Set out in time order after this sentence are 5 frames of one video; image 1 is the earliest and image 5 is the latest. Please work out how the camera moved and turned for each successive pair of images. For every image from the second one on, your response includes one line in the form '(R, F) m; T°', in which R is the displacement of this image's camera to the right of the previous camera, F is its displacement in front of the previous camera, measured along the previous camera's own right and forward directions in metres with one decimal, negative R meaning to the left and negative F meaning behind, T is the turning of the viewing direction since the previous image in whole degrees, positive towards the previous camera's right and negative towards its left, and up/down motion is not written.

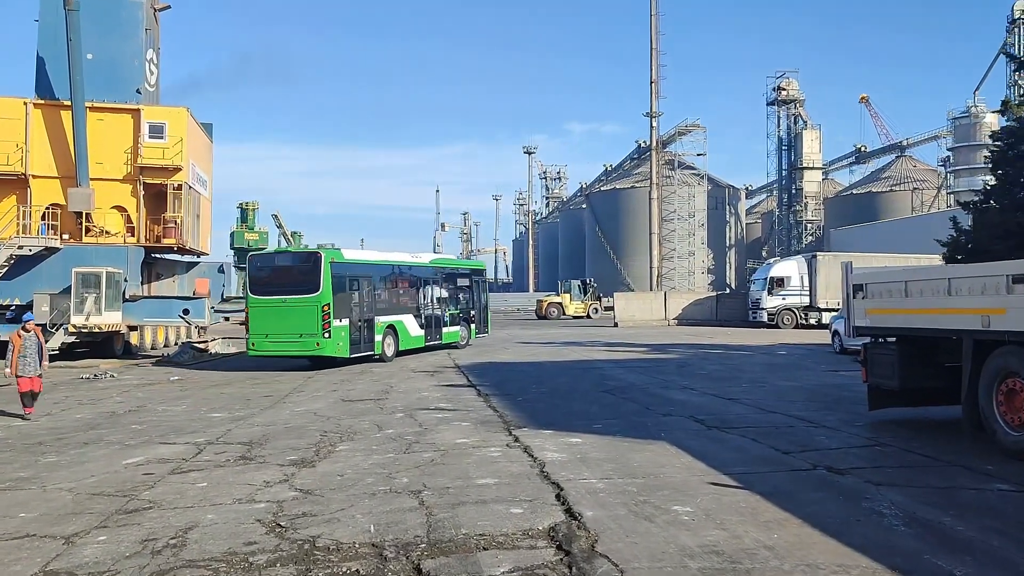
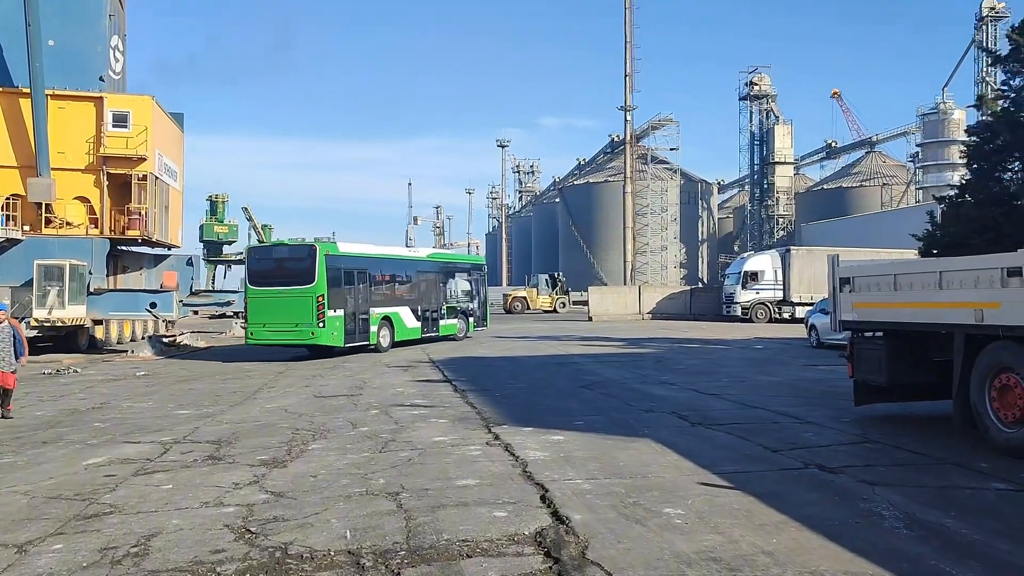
(-0.1, +0.3) m; +2°
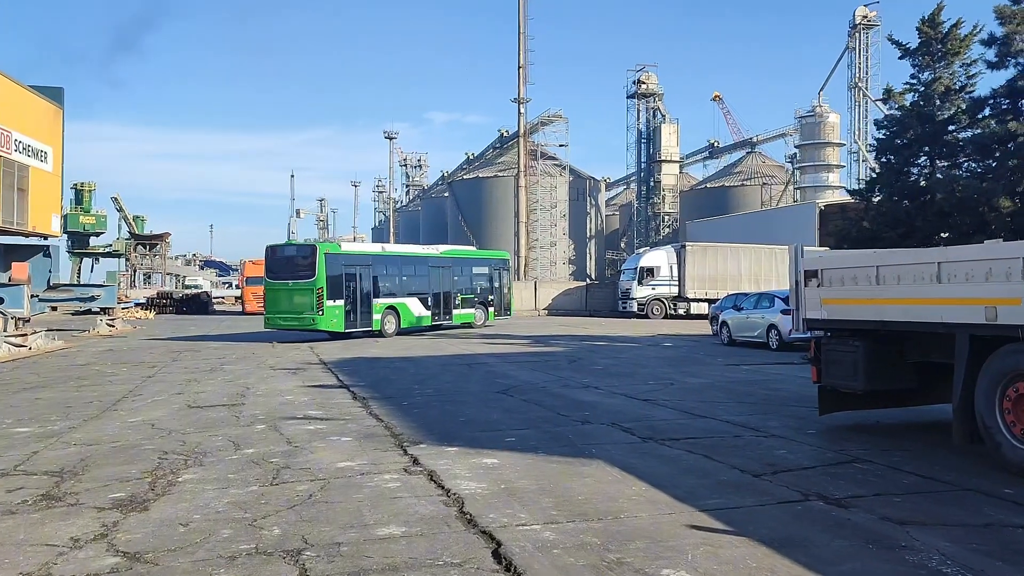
(-0.3, +1.7) m; +7°
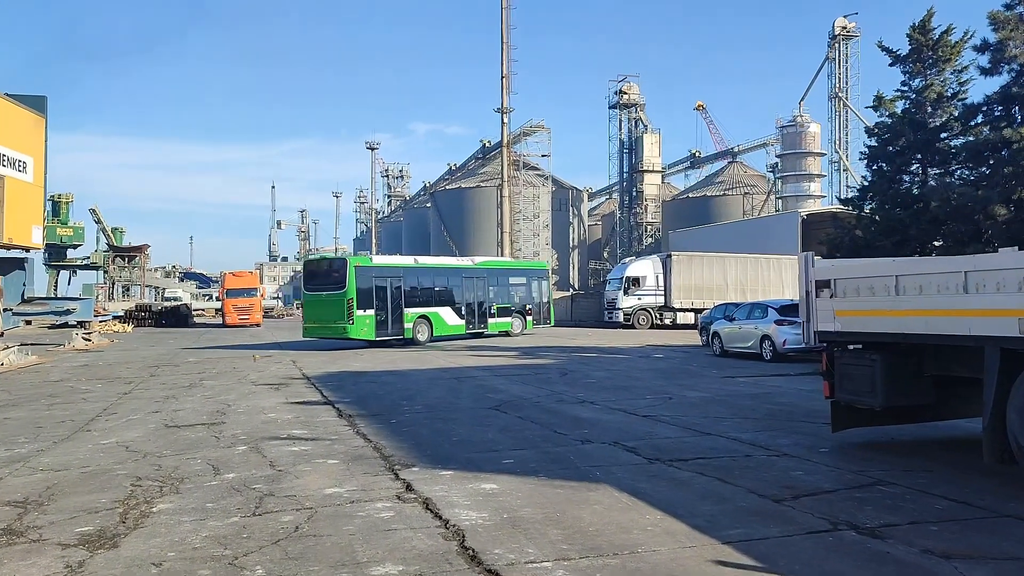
(-0.1, +0.5) m; +1°
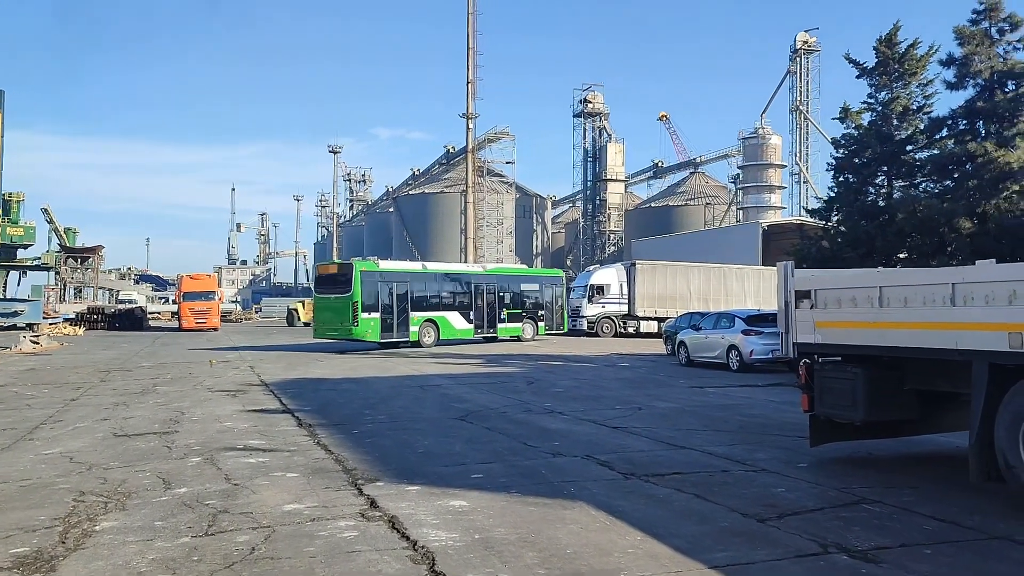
(-0.1, +0.4) m; +2°
